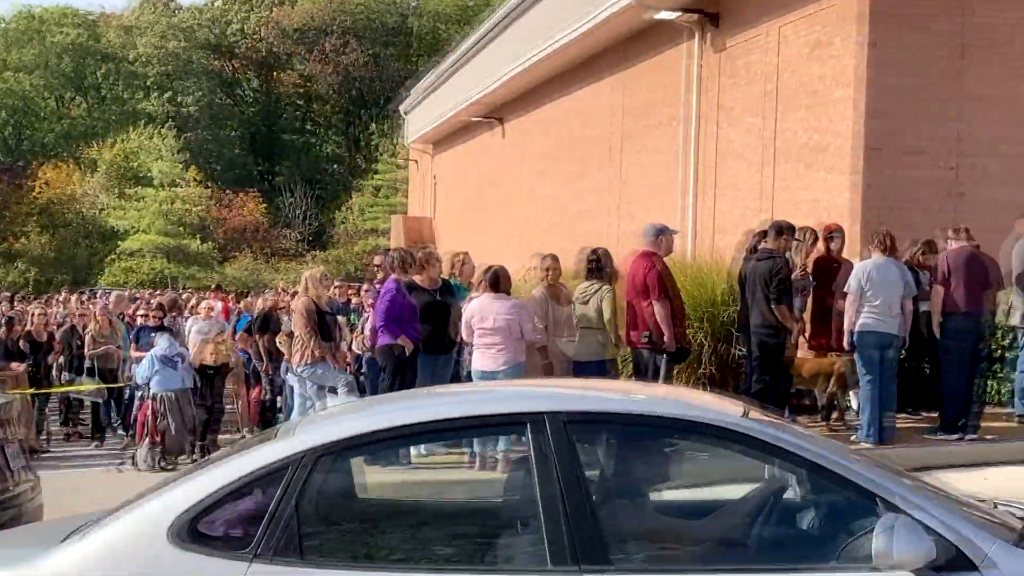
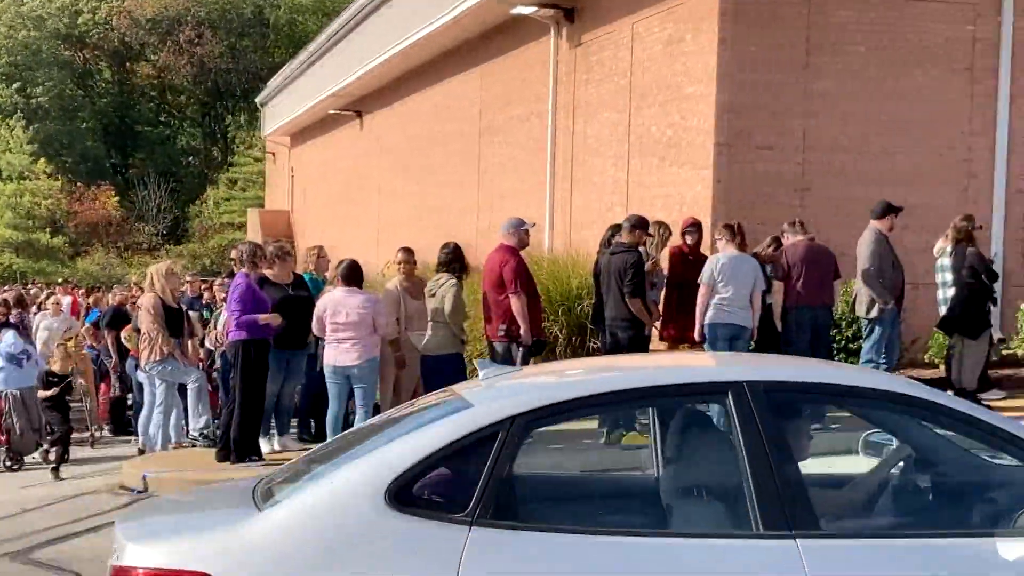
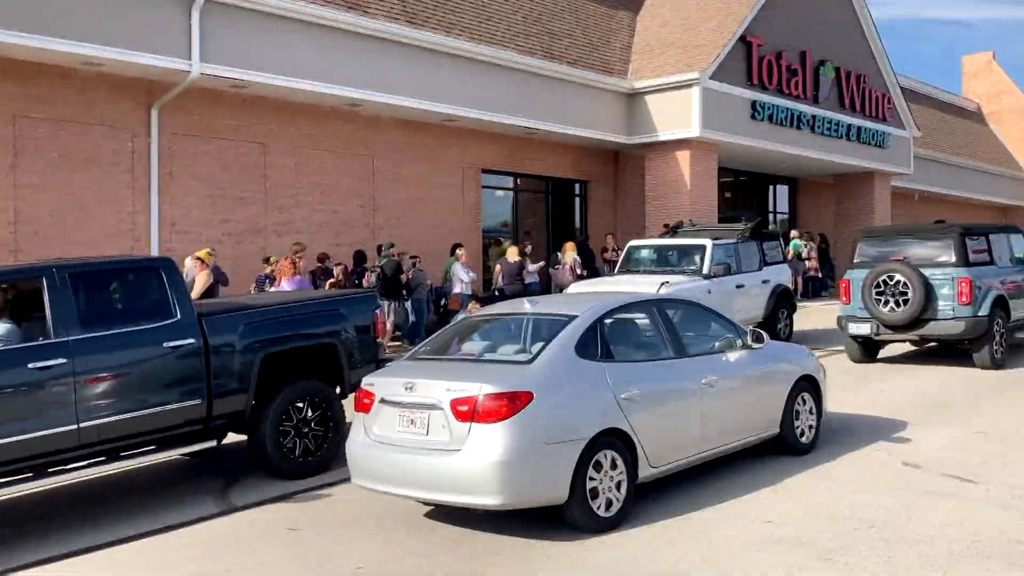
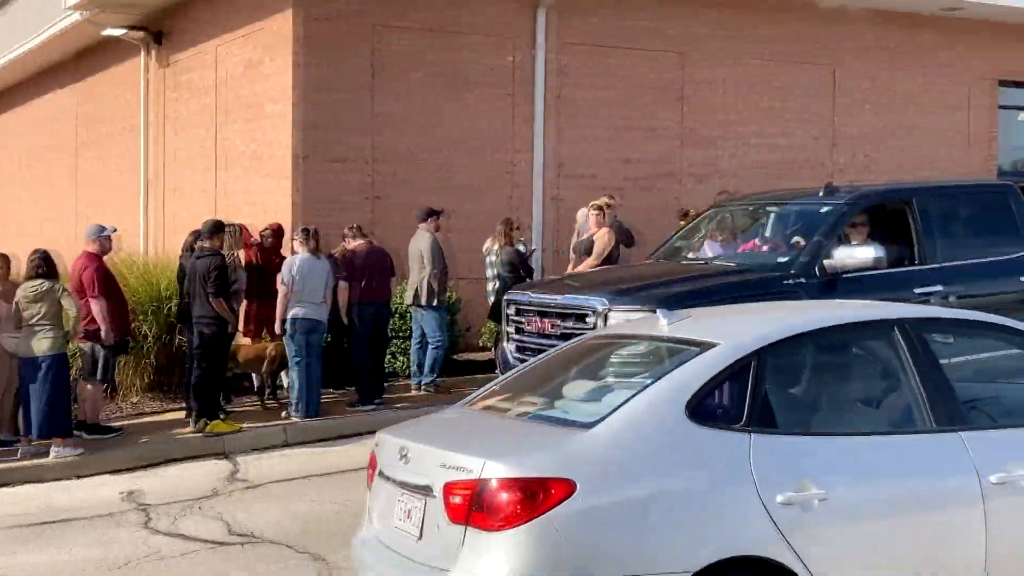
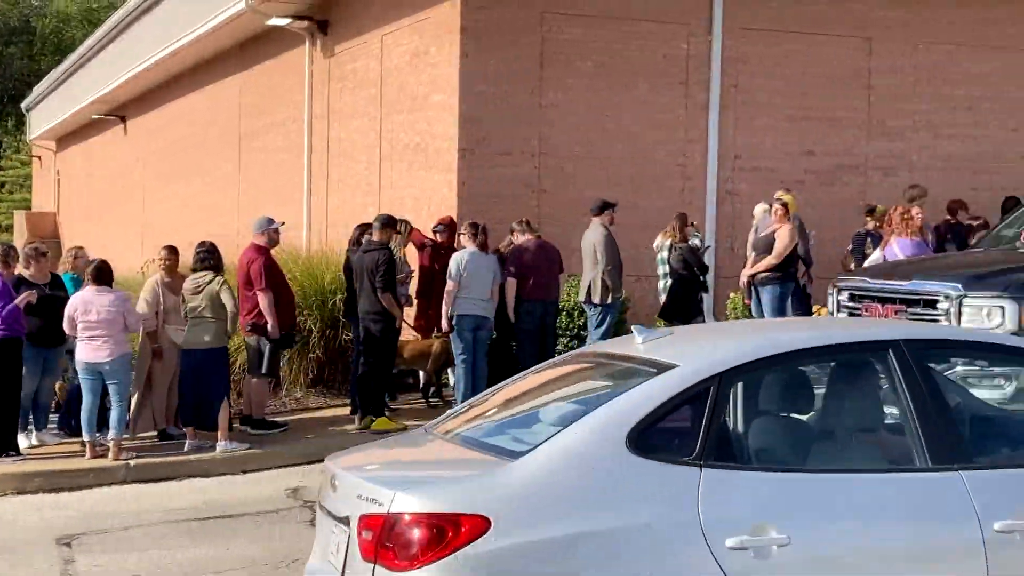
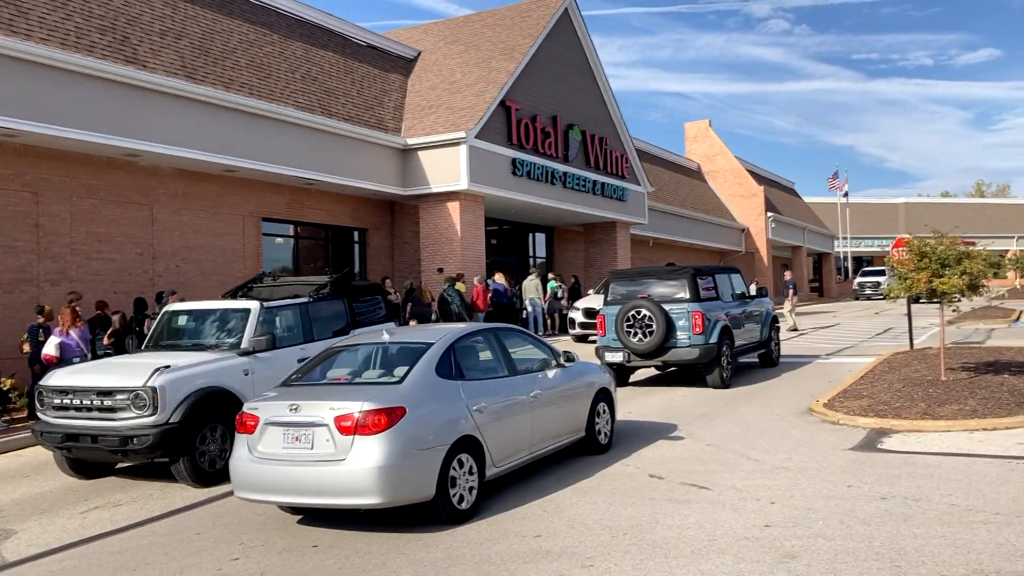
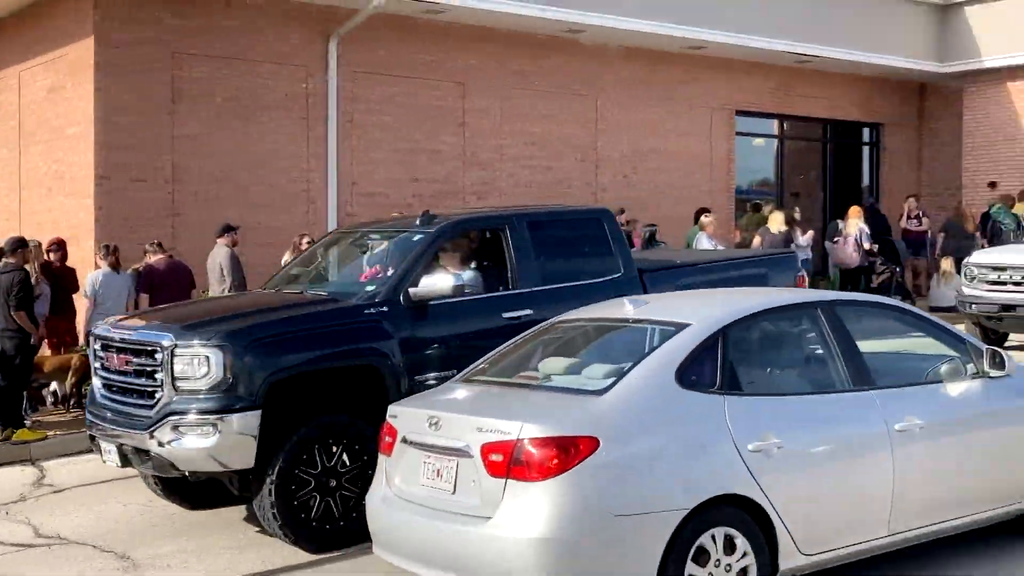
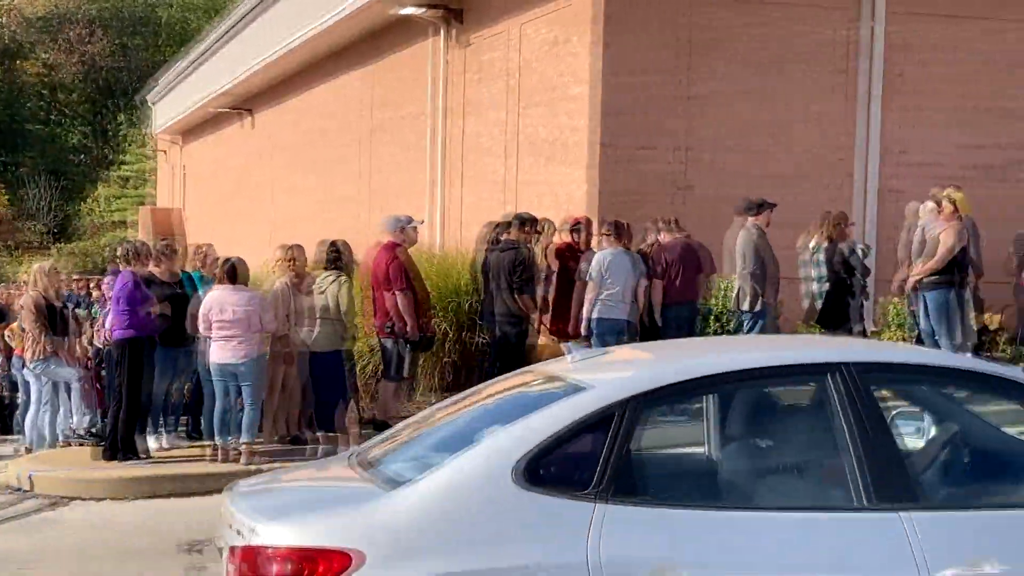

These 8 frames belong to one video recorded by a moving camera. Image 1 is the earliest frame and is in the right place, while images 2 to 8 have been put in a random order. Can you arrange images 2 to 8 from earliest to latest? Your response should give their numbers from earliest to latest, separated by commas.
2, 8, 5, 4, 7, 3, 6
